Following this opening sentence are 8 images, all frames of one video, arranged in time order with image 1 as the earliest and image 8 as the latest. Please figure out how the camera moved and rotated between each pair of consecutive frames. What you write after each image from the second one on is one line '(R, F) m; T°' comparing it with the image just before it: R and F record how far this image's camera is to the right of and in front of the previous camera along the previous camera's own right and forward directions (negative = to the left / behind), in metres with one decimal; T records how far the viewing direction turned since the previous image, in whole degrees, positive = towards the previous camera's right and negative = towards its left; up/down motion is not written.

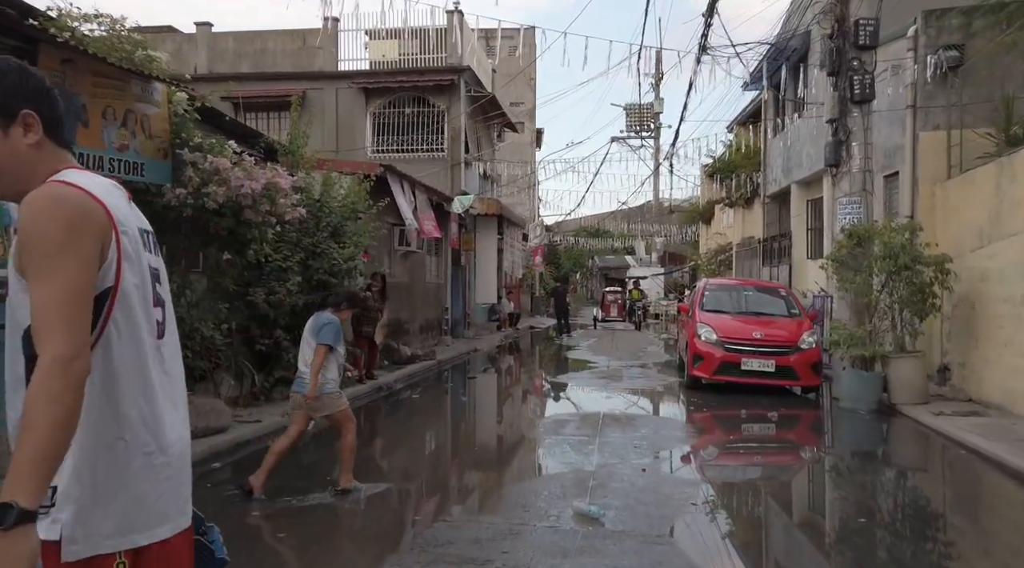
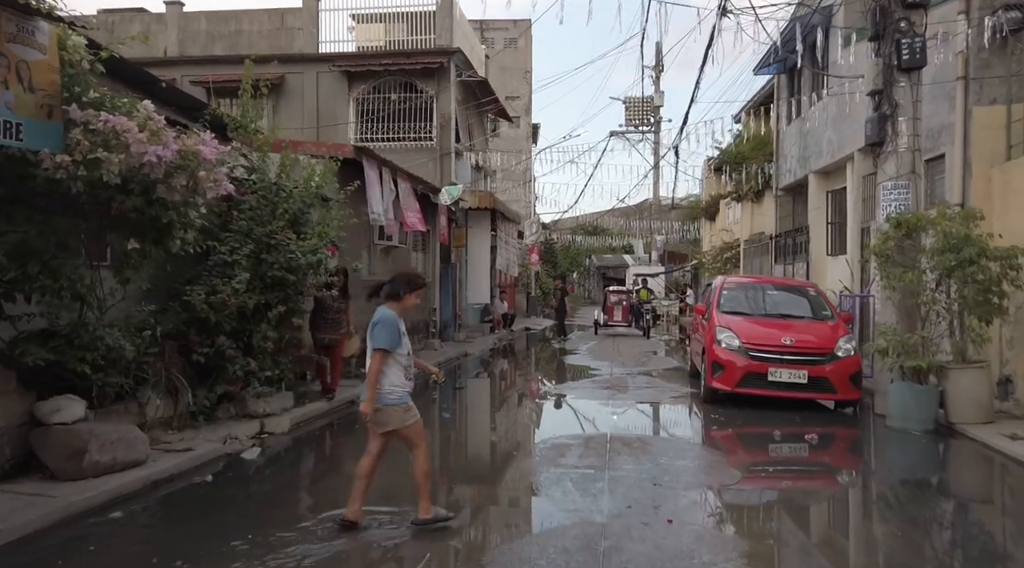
(+0.1, +1.6) m; 0°
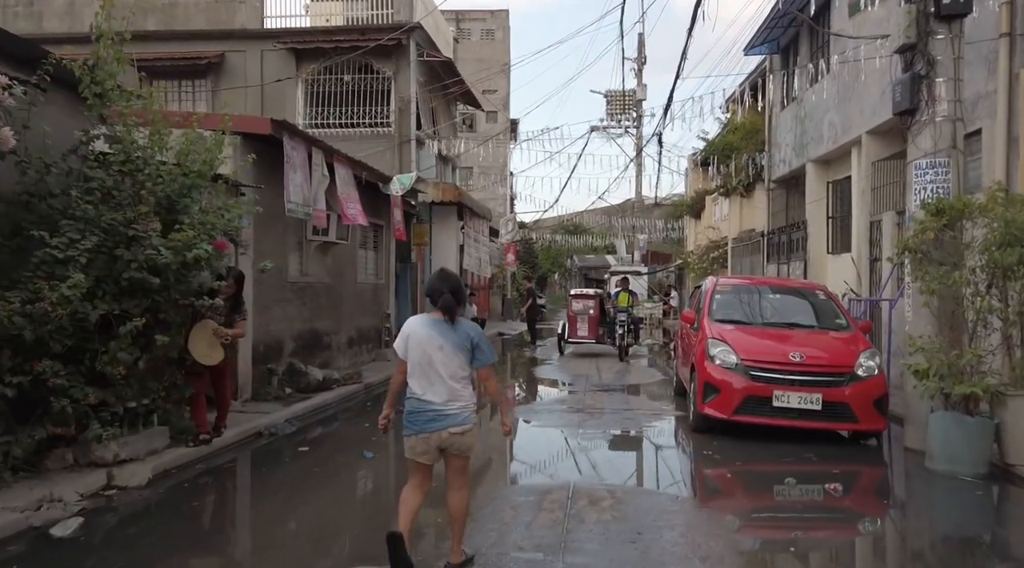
(+0.4, +2.0) m; +1°
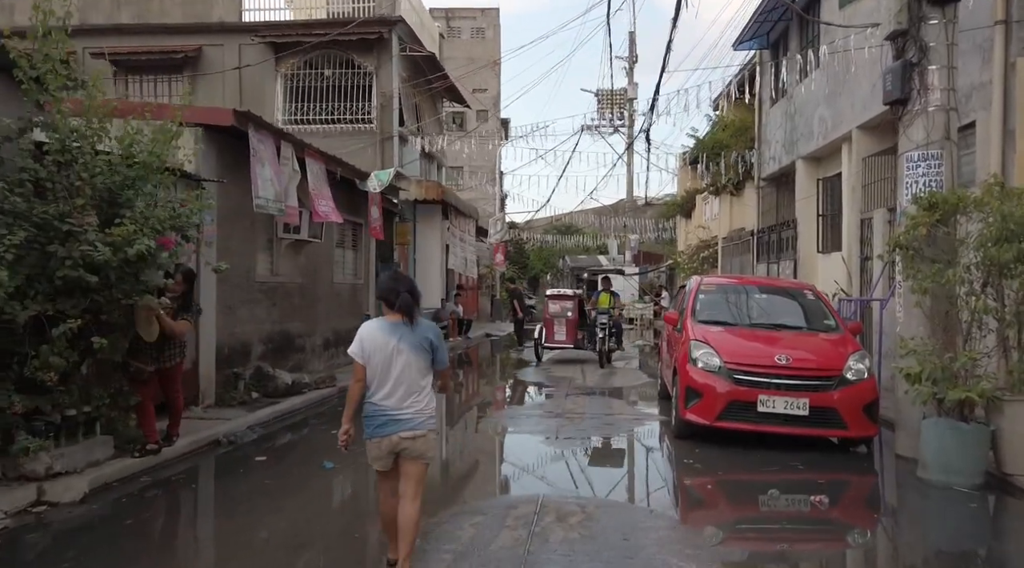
(+0.2, +0.4) m; 0°
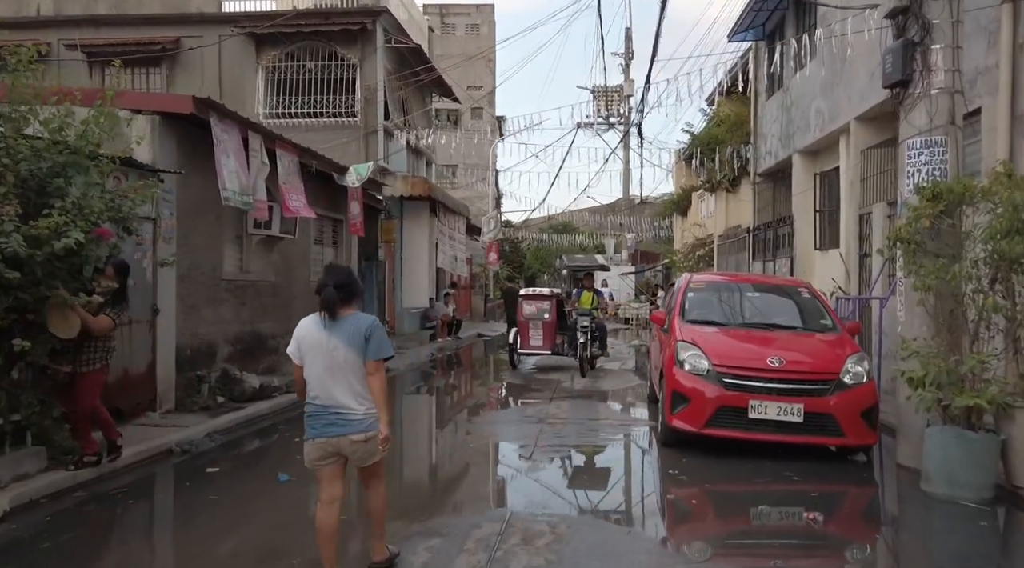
(+0.2, +0.6) m; 0°
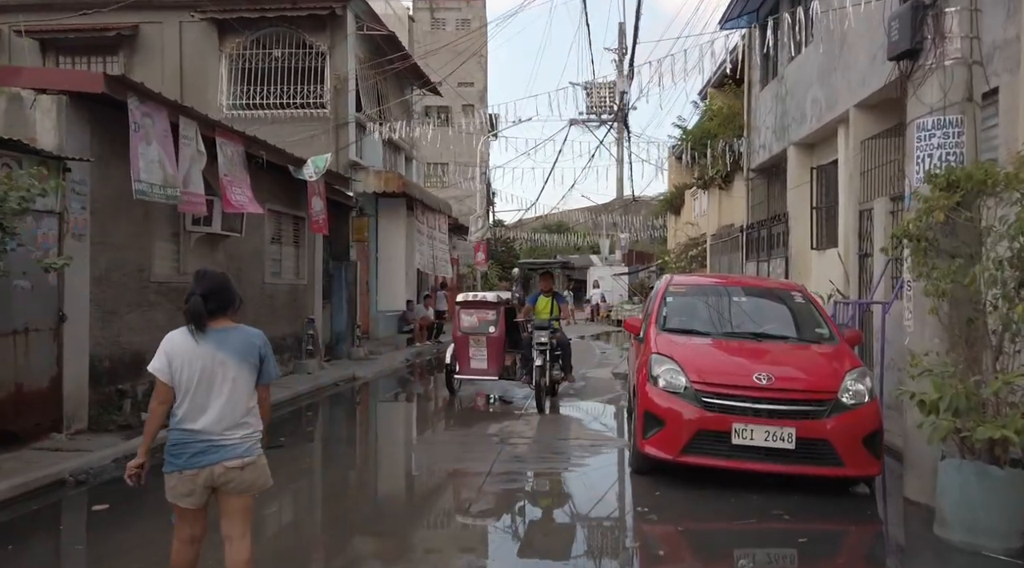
(+0.4, +1.0) m; 0°
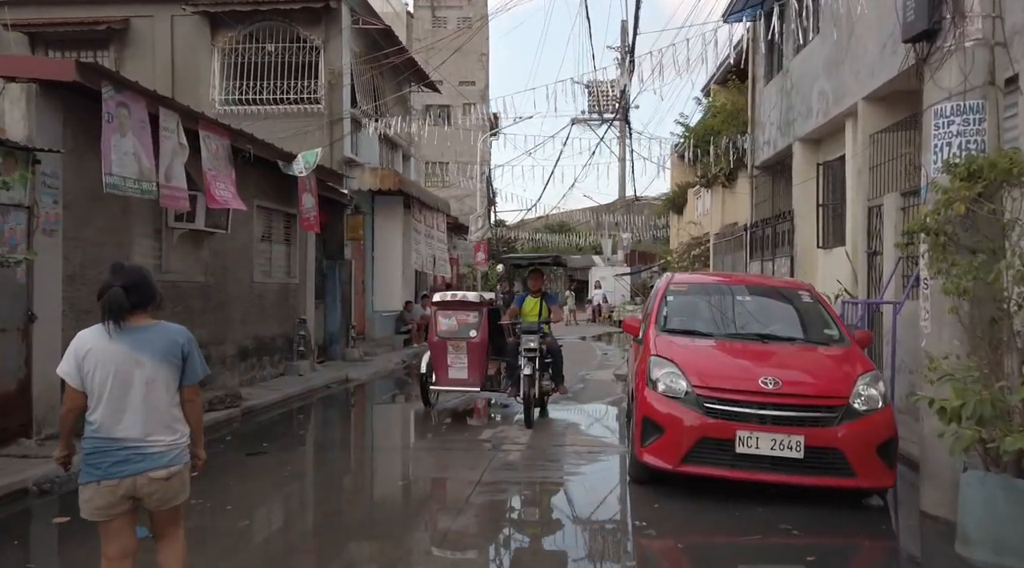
(+0.1, +0.4) m; 0°
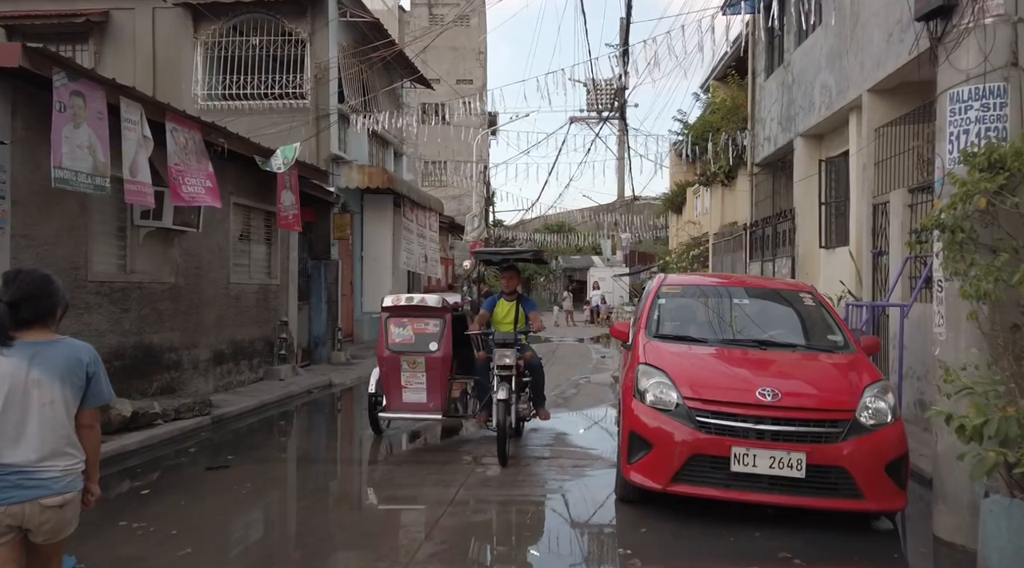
(+0.2, +0.5) m; 0°
